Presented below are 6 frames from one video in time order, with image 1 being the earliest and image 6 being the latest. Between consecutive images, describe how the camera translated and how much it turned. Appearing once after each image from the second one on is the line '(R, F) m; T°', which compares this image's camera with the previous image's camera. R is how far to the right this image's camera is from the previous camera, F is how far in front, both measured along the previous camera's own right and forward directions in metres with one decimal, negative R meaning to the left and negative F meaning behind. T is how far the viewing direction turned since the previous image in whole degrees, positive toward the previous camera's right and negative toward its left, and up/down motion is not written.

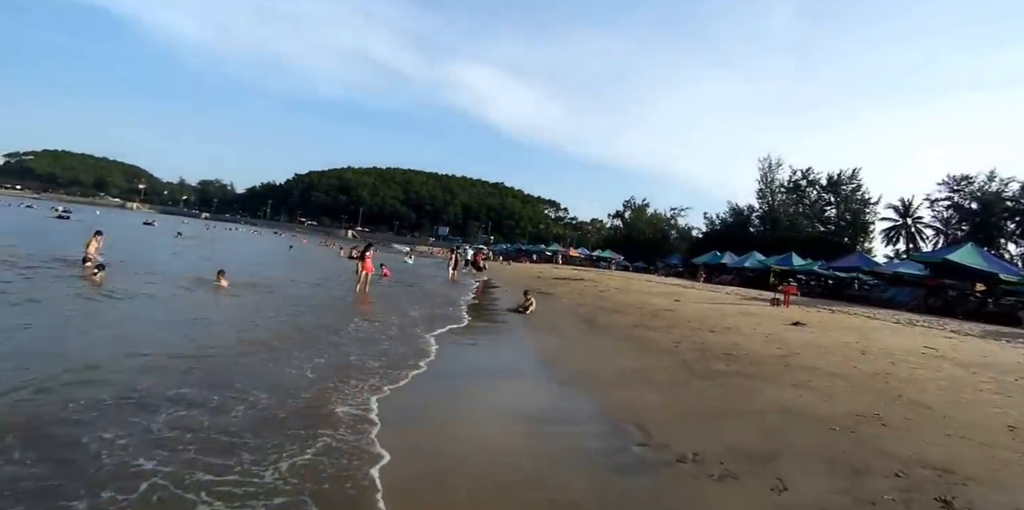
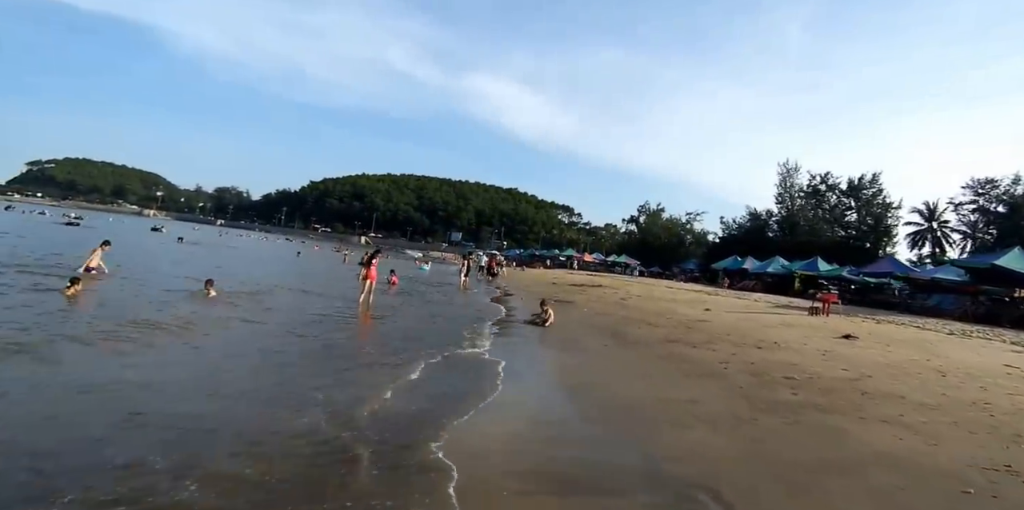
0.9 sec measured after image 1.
(-0.1, +1.8) m; -1°
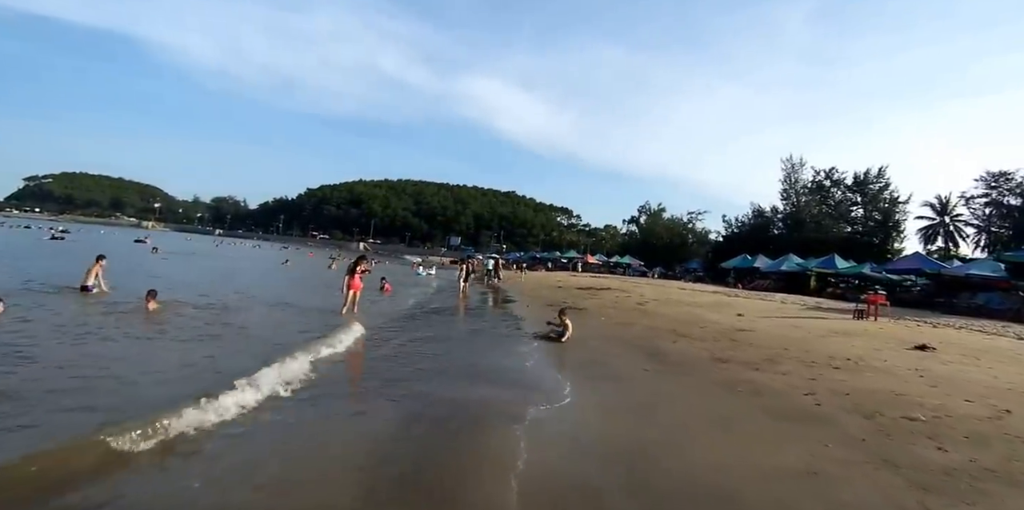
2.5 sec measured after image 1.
(-0.2, +2.8) m; 0°
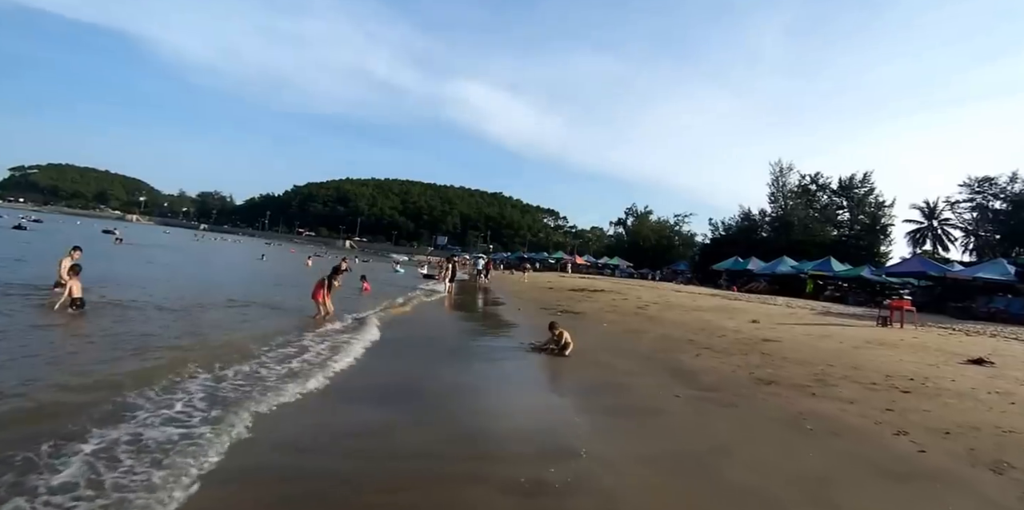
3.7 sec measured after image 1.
(-0.1, +2.2) m; +1°
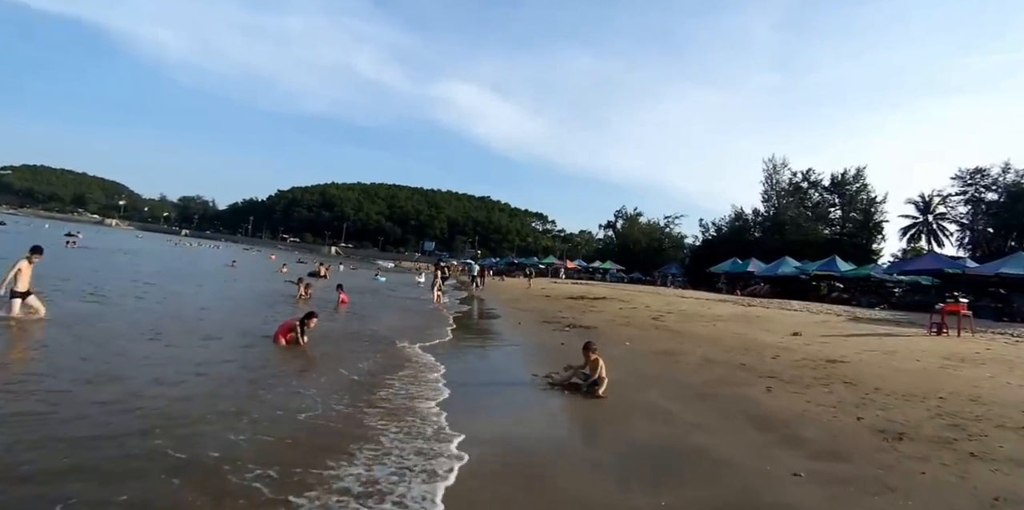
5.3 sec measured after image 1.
(-0.3, +2.7) m; +1°
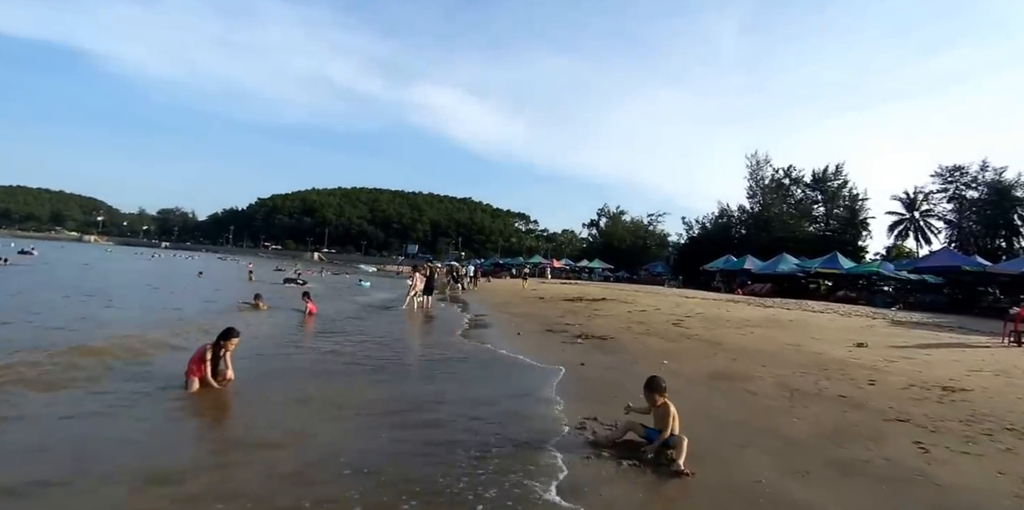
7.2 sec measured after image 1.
(-0.4, +3.0) m; +2°
